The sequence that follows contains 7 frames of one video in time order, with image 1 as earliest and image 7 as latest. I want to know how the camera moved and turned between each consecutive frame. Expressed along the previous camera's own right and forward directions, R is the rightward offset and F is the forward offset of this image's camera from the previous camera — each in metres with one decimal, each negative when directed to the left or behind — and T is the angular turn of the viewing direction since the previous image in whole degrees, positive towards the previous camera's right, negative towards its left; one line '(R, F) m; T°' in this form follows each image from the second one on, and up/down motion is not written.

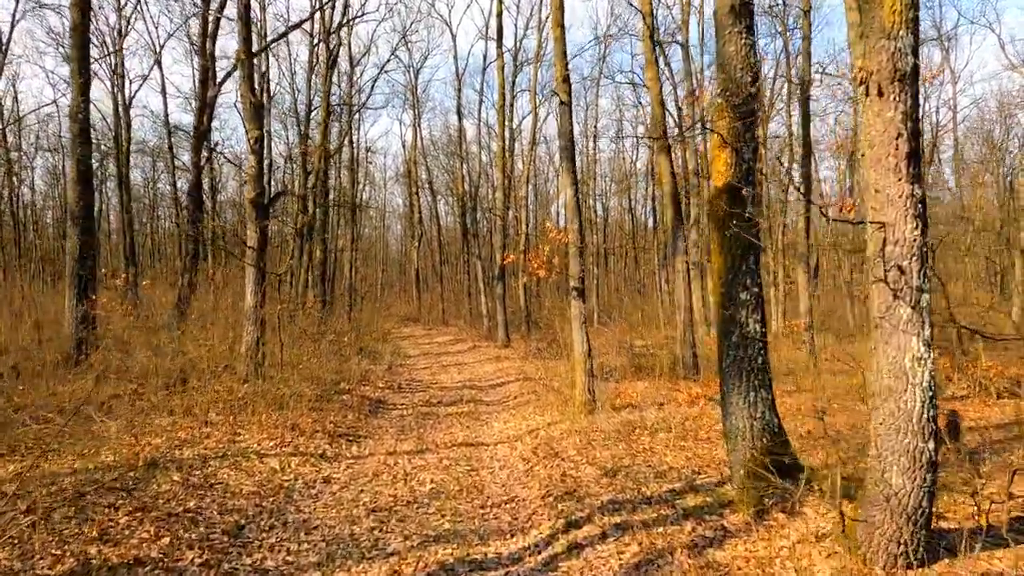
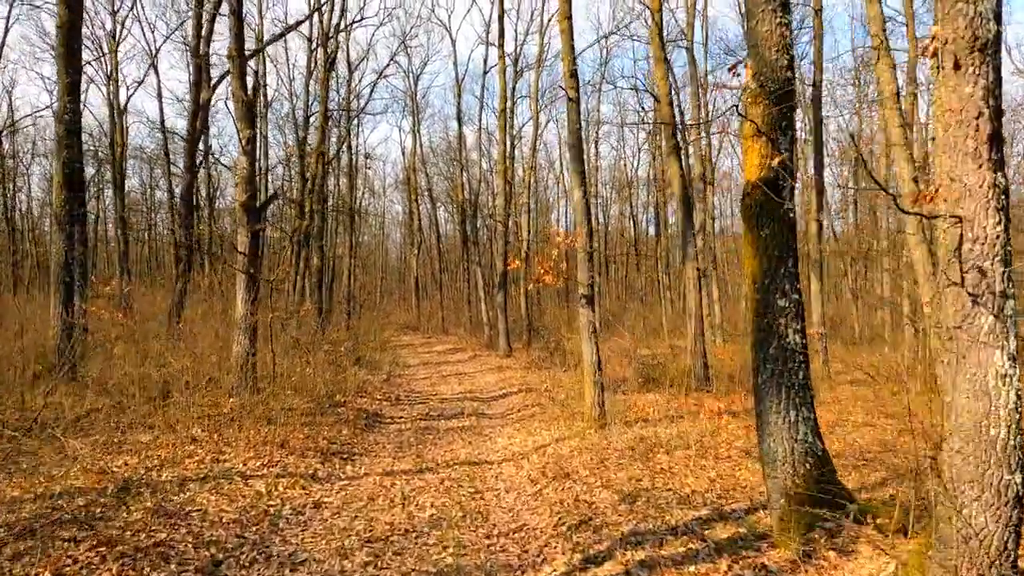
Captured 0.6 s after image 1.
(-0.1, +0.5) m; 0°
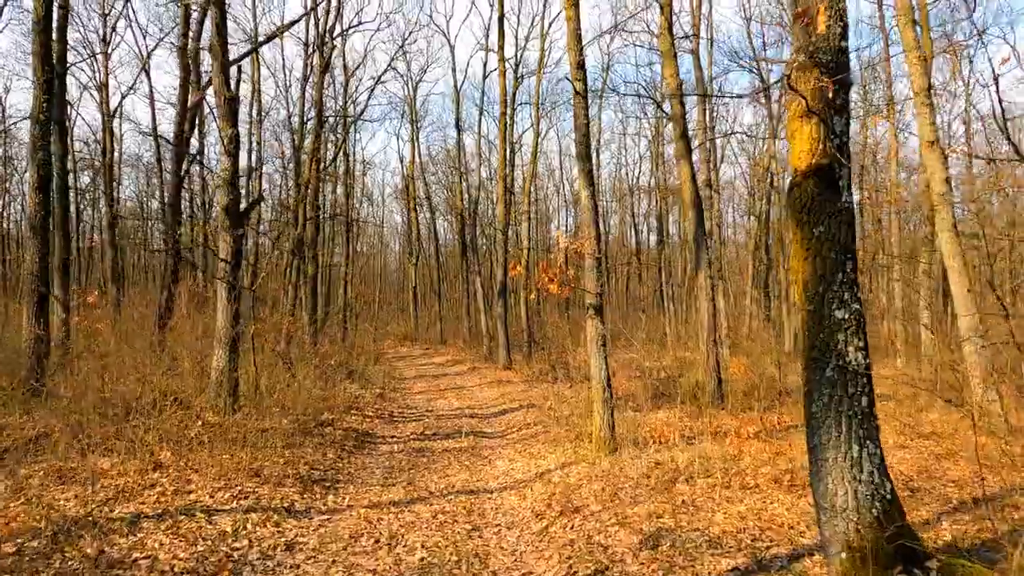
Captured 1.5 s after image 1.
(0.0, +0.7) m; 0°
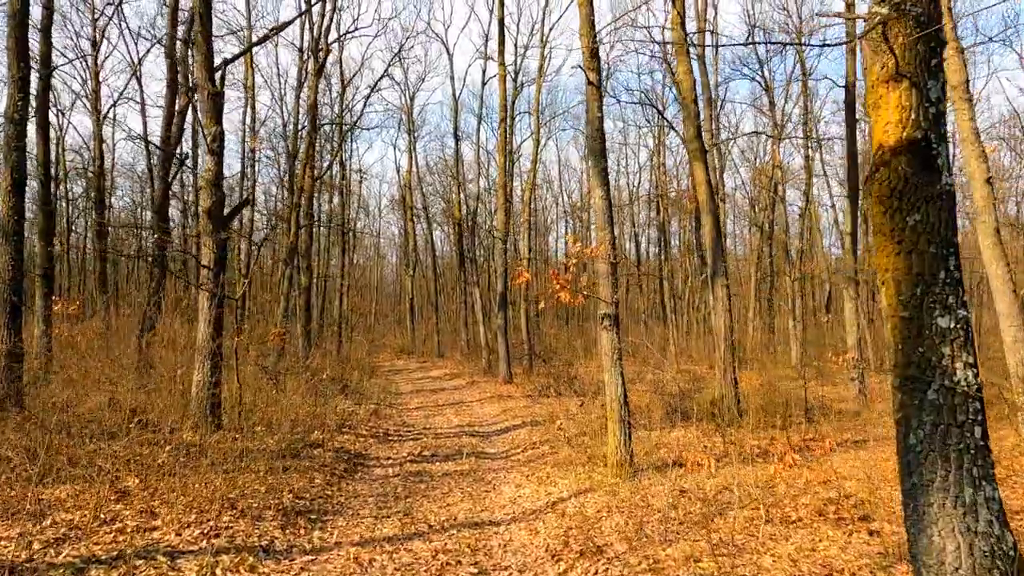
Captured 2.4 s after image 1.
(-0.1, +0.7) m; 0°
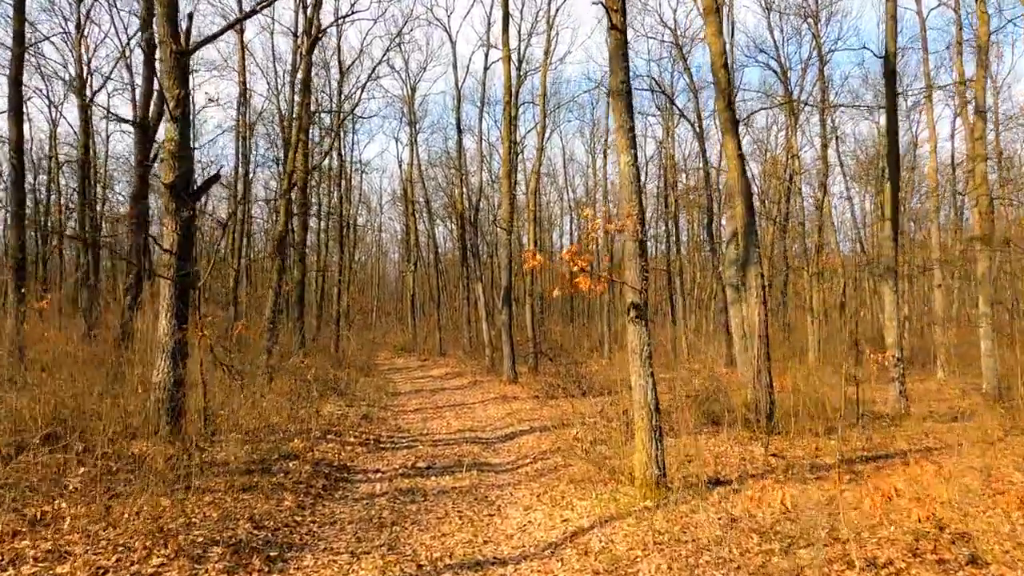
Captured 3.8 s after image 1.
(0.0, +1.2) m; 0°
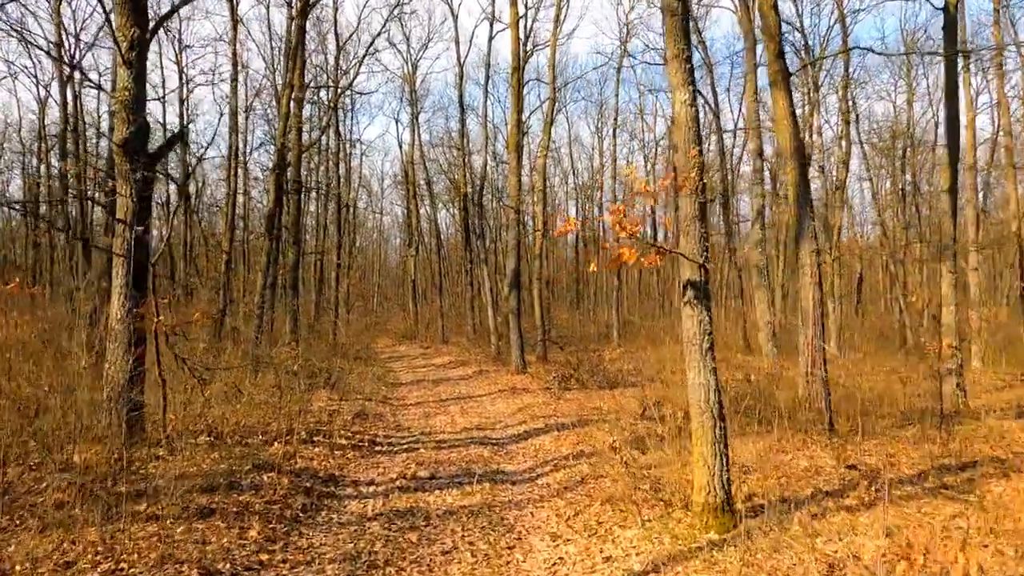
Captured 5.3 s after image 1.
(-0.2, +1.3) m; 0°
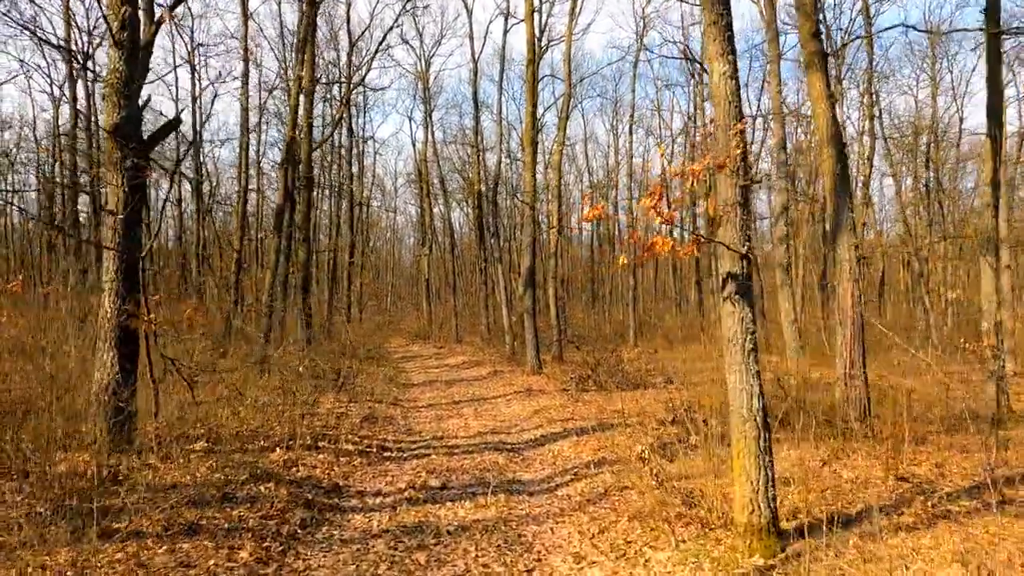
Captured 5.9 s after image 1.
(0.0, +0.5) m; -1°
